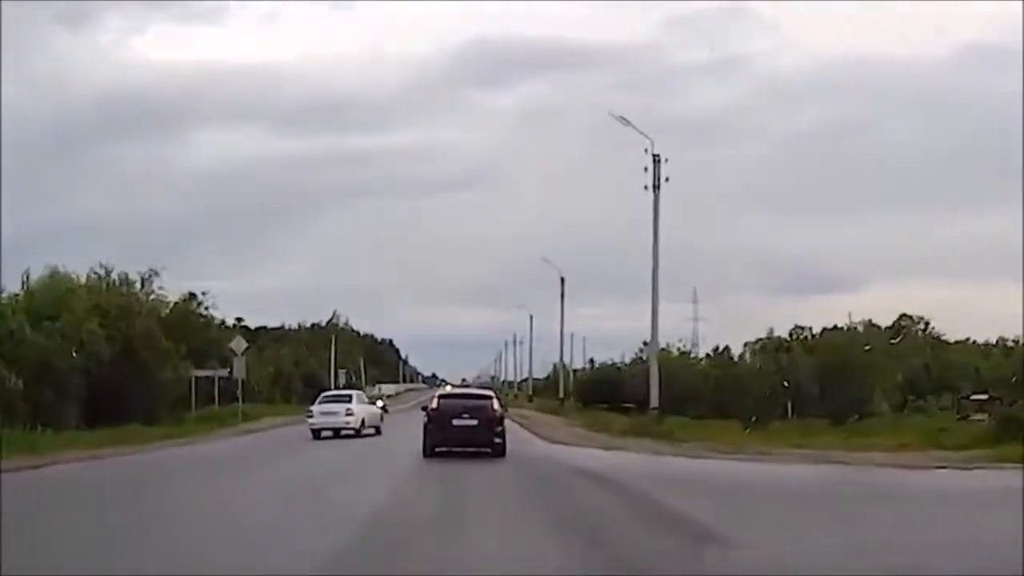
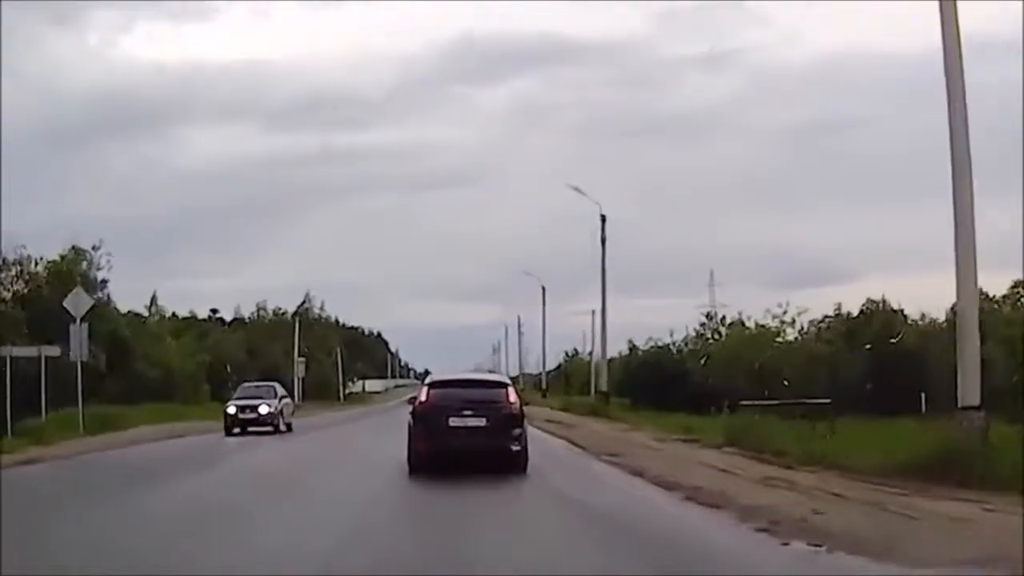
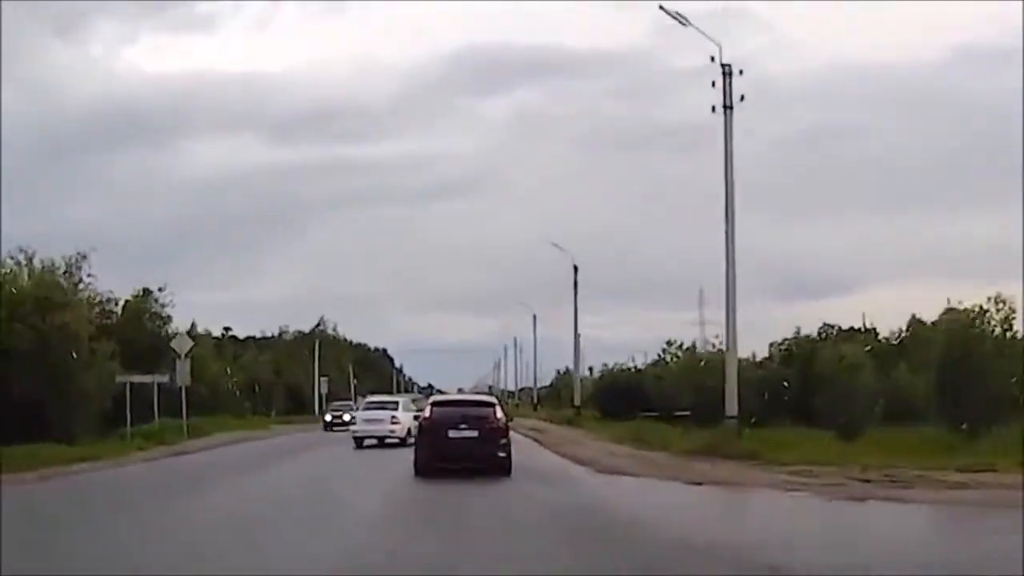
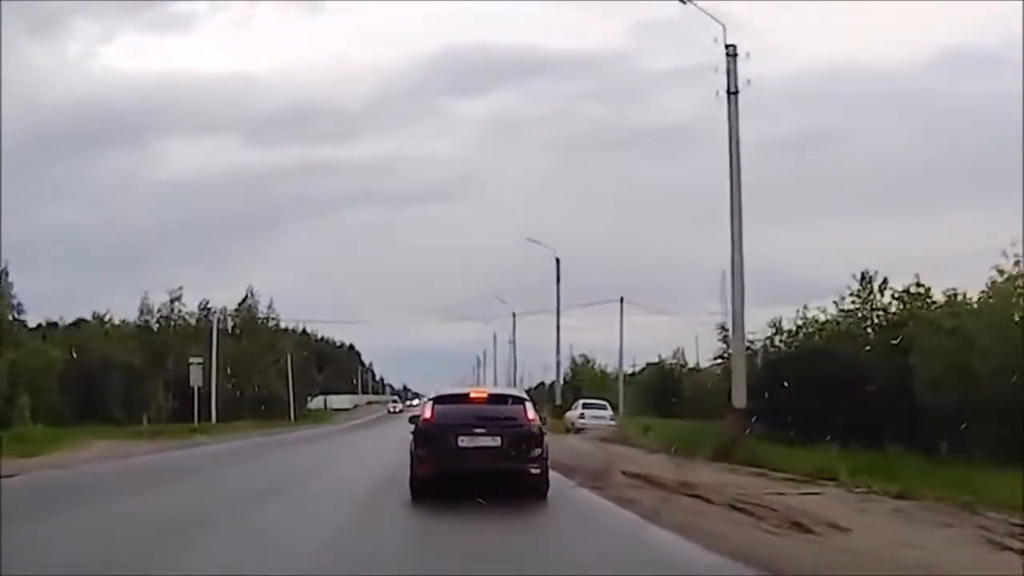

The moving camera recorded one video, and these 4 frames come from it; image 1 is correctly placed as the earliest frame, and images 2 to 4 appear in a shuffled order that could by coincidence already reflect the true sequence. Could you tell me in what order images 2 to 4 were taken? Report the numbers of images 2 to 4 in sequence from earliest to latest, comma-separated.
3, 2, 4
